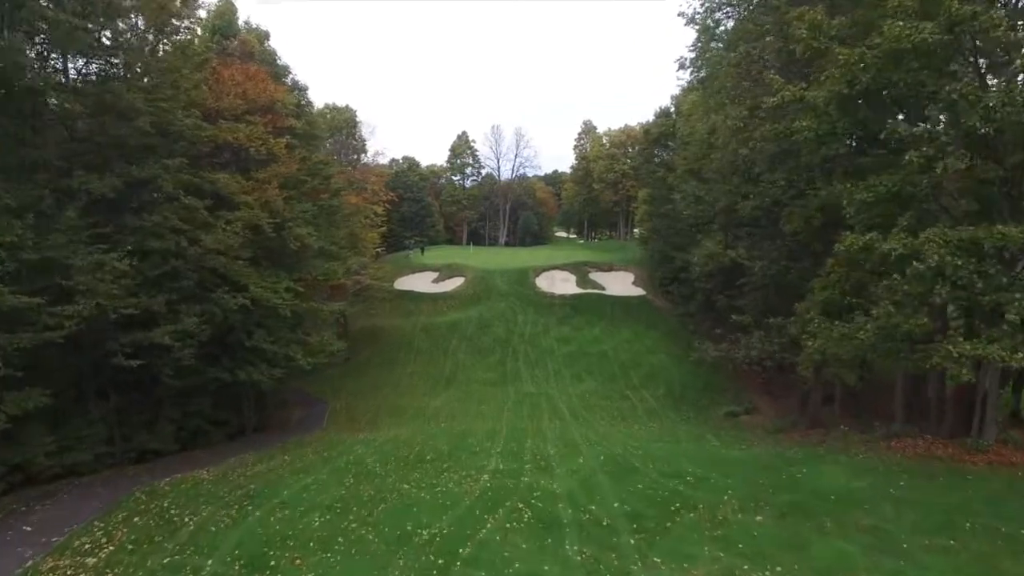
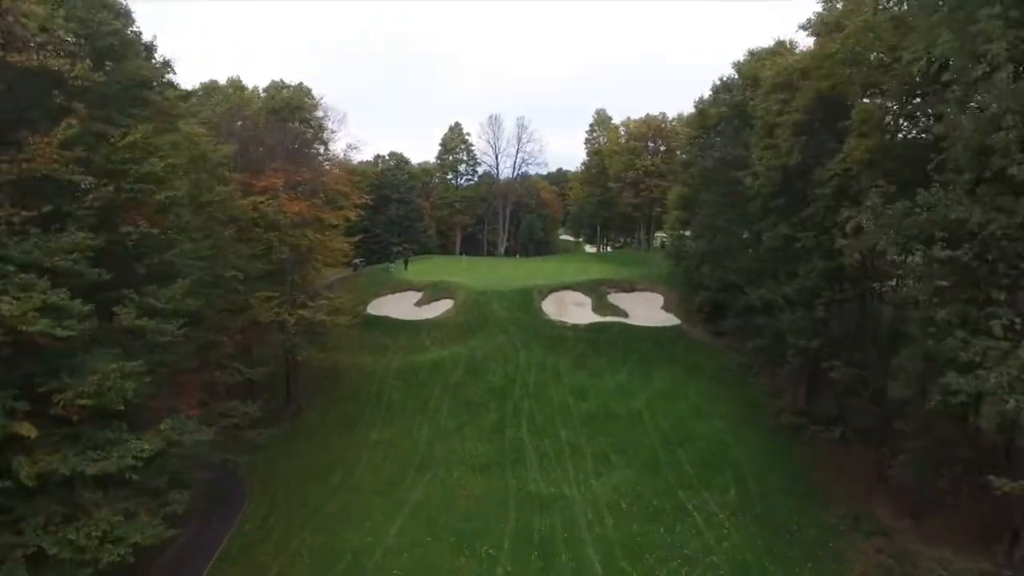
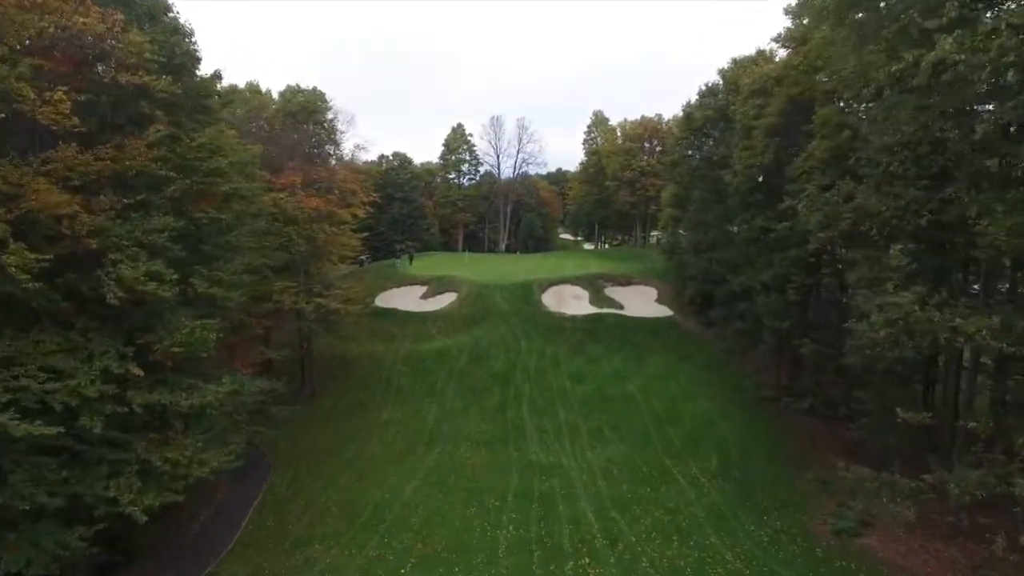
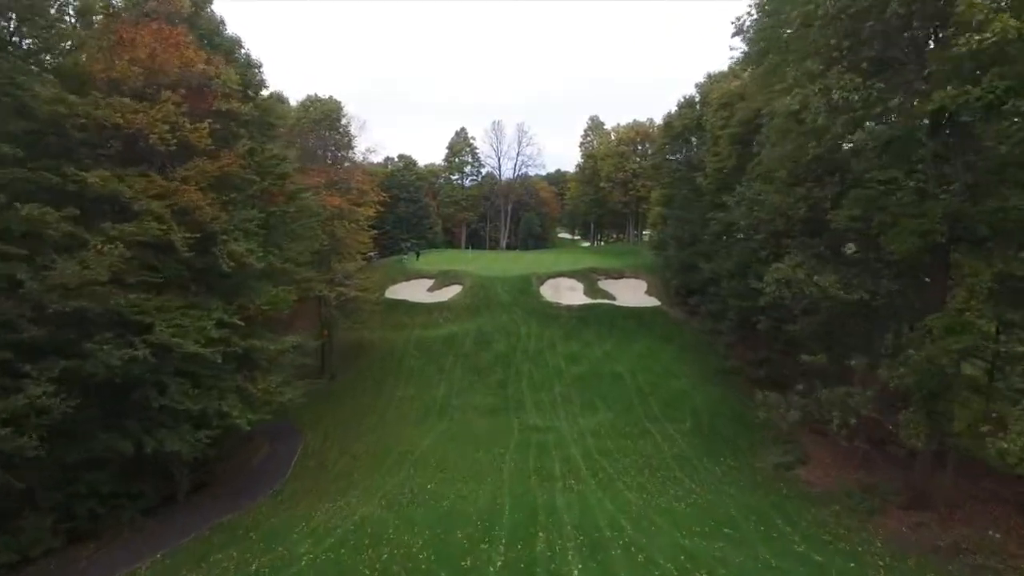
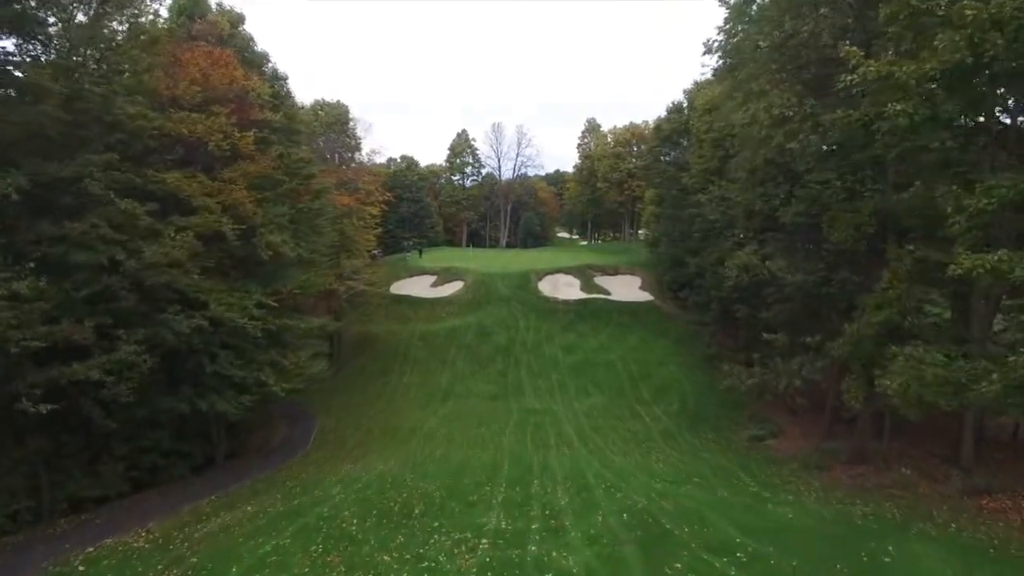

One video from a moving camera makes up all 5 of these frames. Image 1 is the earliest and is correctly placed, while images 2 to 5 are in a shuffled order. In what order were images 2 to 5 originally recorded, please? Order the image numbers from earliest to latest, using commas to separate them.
5, 4, 3, 2
